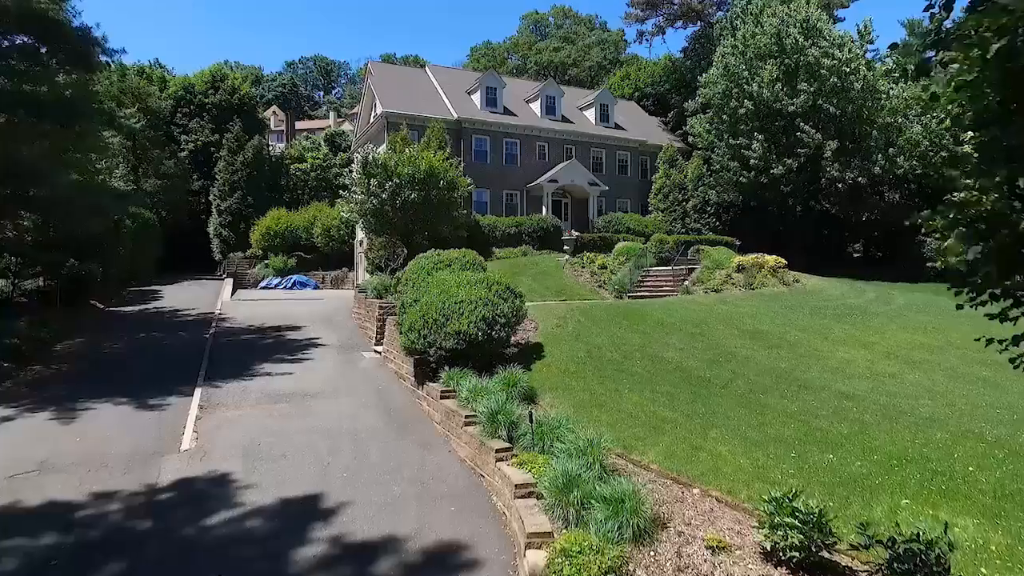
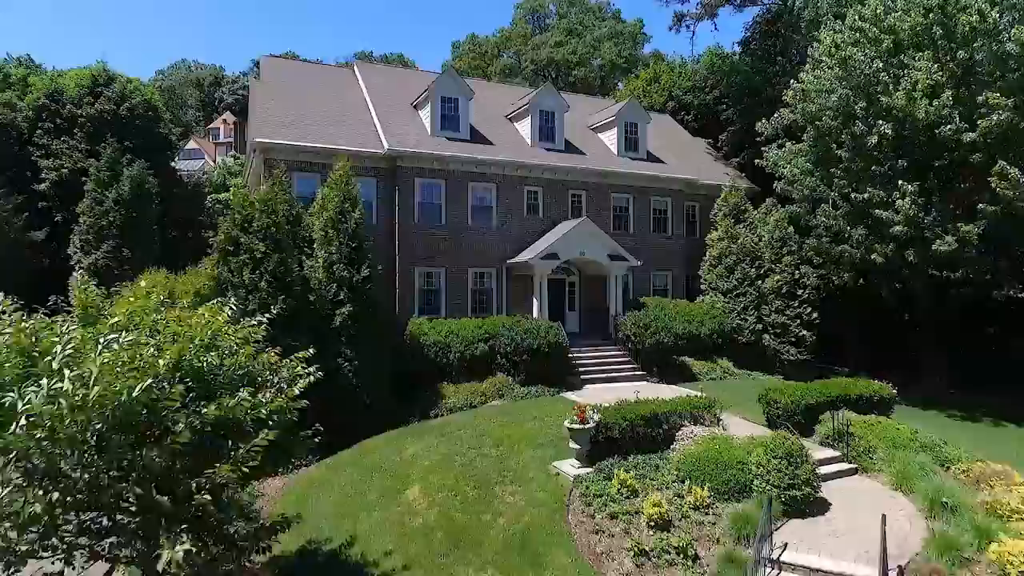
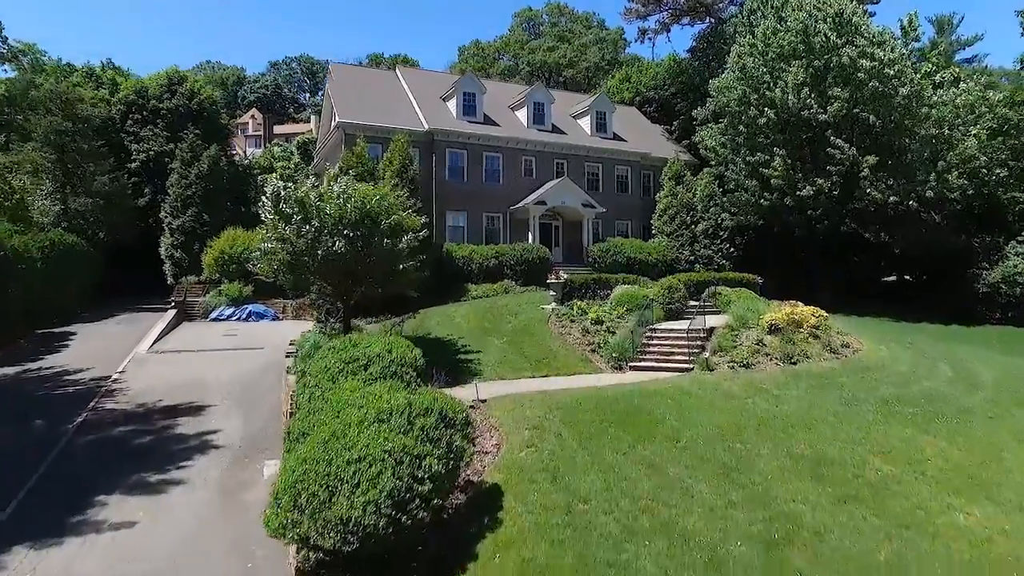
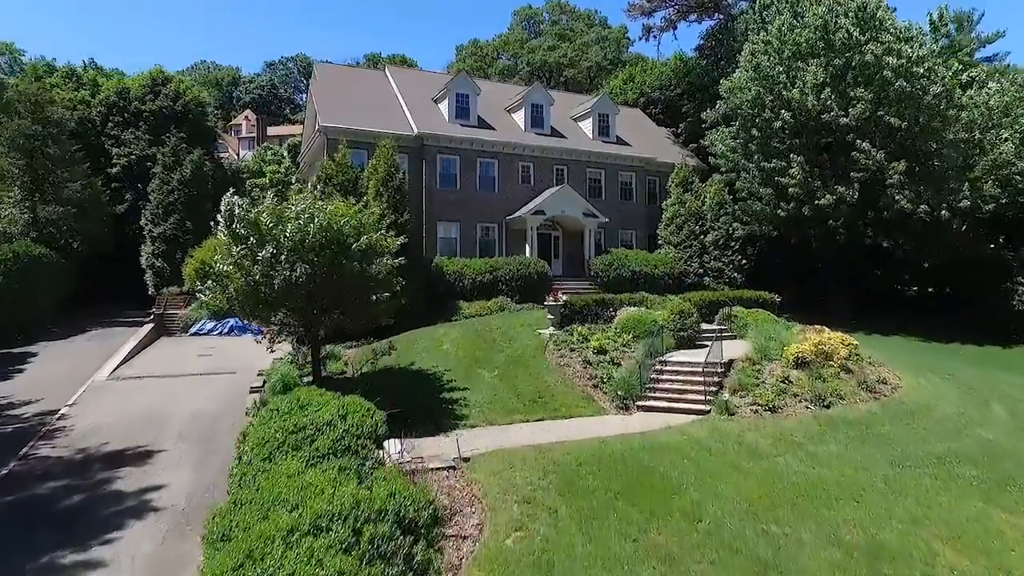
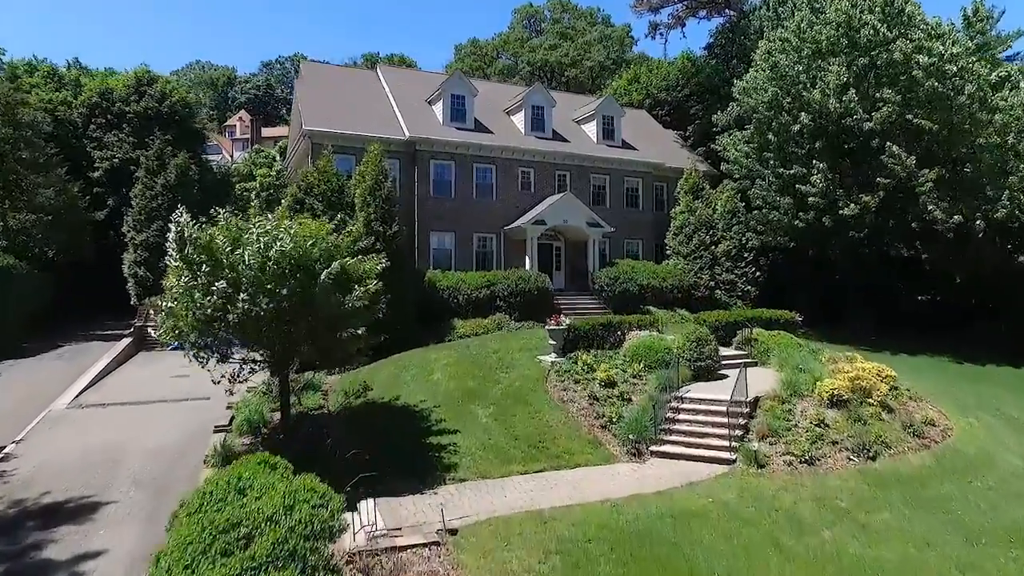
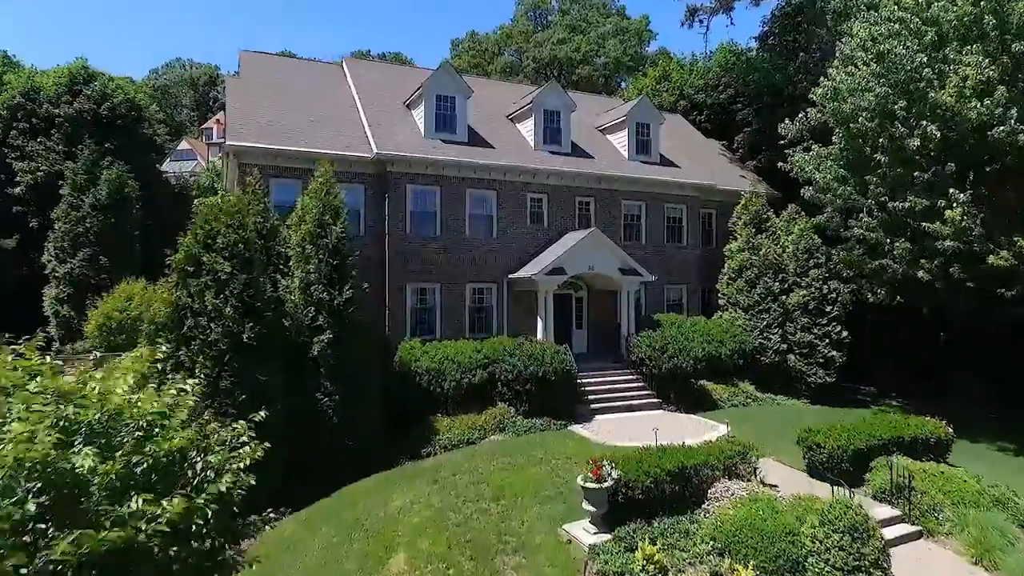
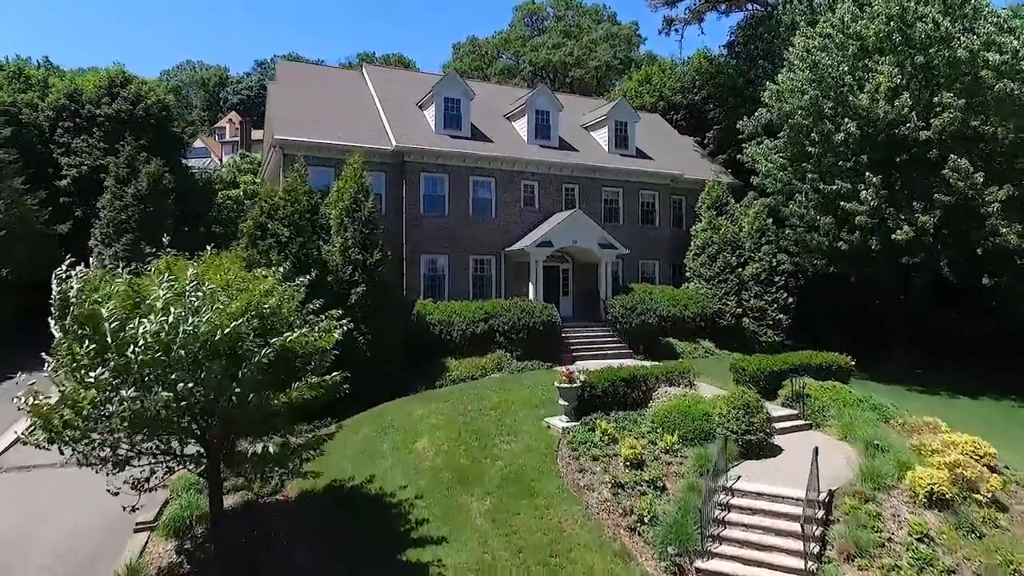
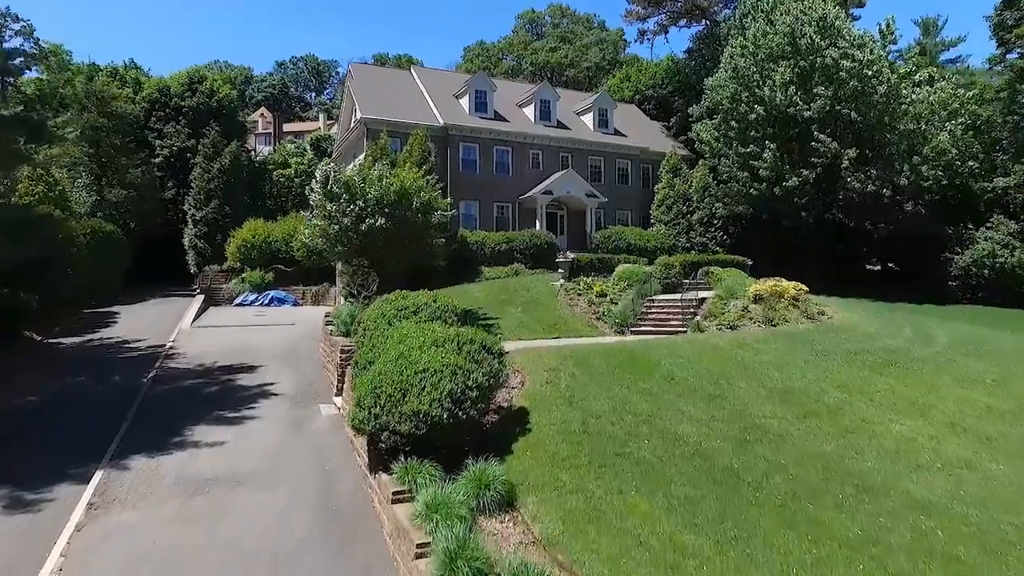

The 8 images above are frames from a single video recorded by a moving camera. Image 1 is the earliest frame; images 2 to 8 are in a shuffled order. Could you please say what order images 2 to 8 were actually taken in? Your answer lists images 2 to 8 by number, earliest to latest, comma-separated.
8, 3, 4, 5, 7, 2, 6
